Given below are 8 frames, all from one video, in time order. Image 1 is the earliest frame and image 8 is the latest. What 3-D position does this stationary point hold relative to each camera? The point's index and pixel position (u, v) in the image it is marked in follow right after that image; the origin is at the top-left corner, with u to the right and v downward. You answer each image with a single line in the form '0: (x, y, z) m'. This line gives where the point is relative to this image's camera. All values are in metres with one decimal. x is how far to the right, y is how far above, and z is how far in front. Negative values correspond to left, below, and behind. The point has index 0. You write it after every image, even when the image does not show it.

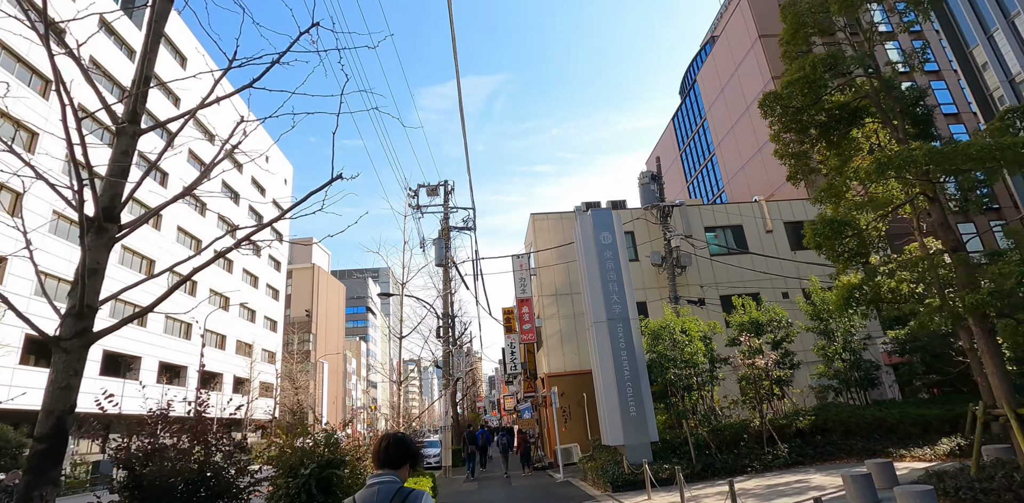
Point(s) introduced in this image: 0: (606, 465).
0: (+2.1, -4.8, +12.1) m
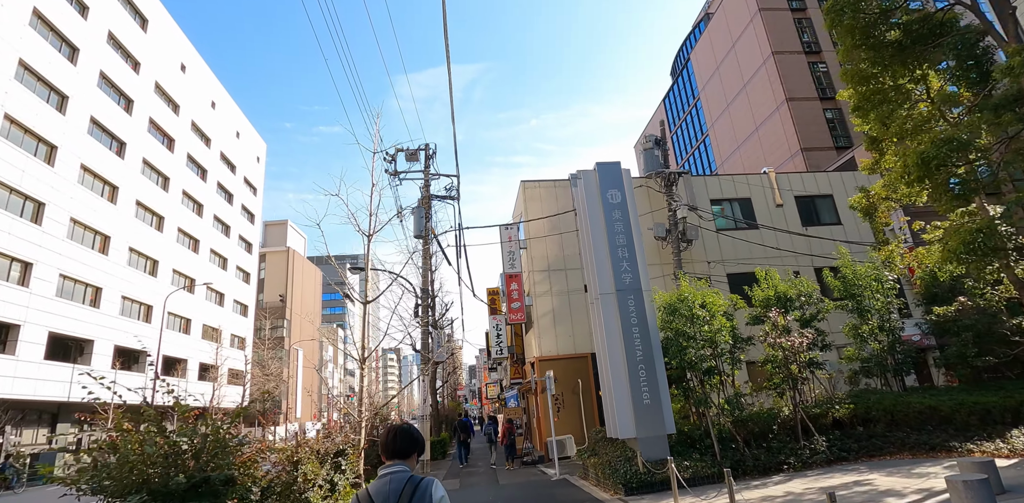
0: (+1.9, -4.0, +10.2) m
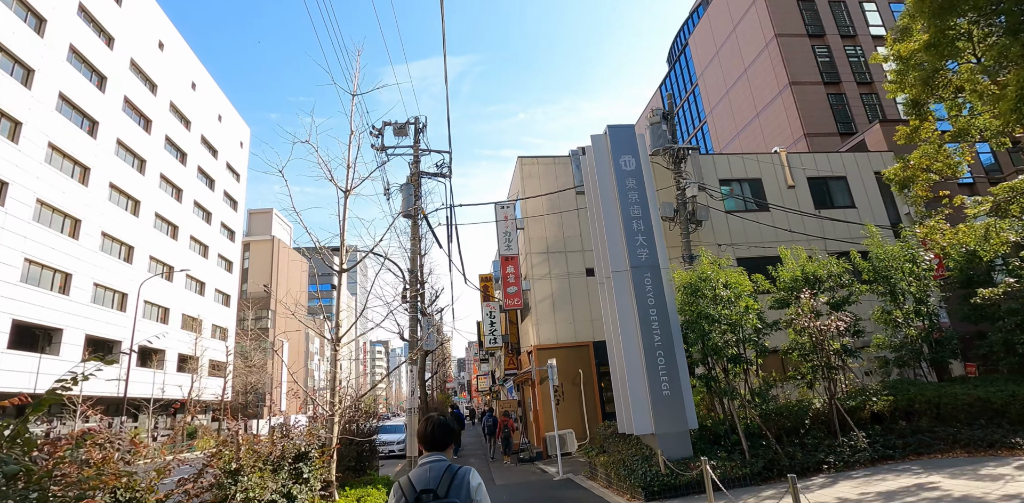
0: (+1.9, -3.5, +8.9) m
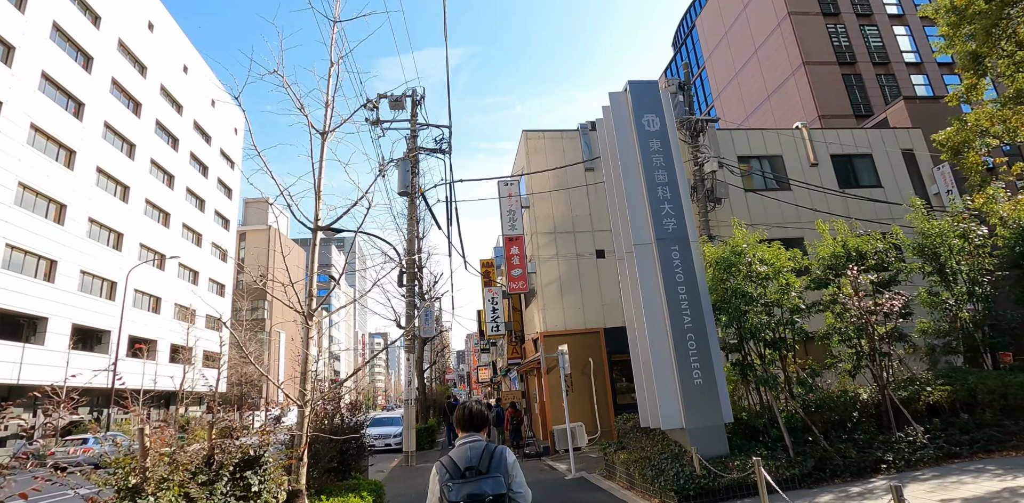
0: (+2.0, -3.0, +7.8) m
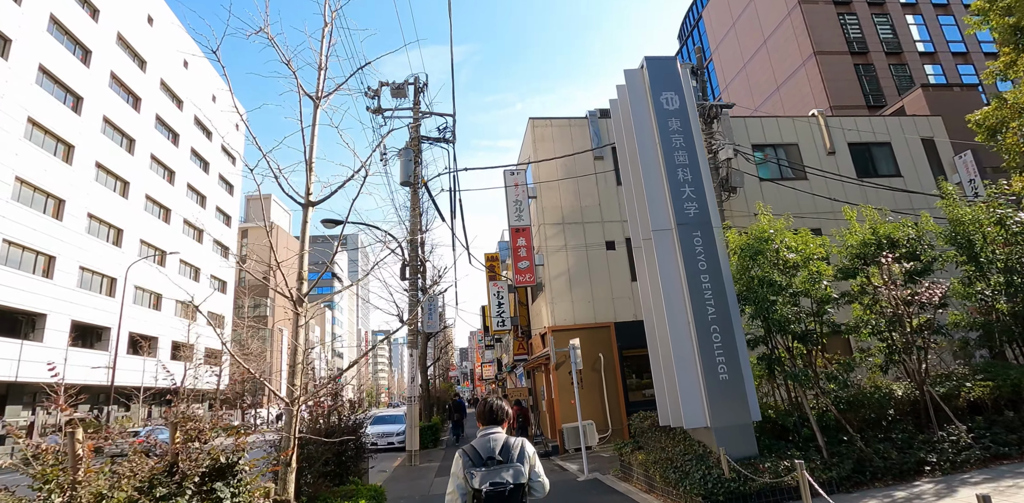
0: (+2.2, -2.8, +7.2) m
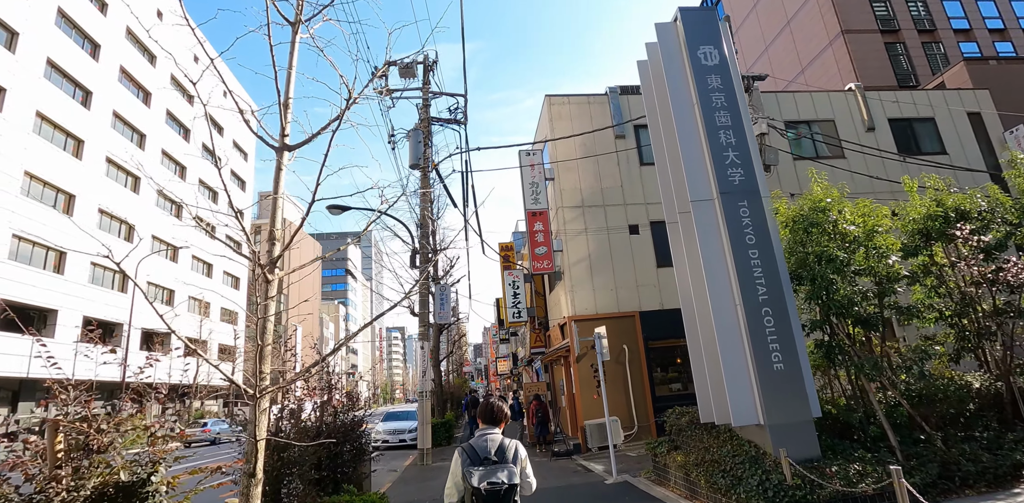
0: (+2.4, -2.5, +6.3) m
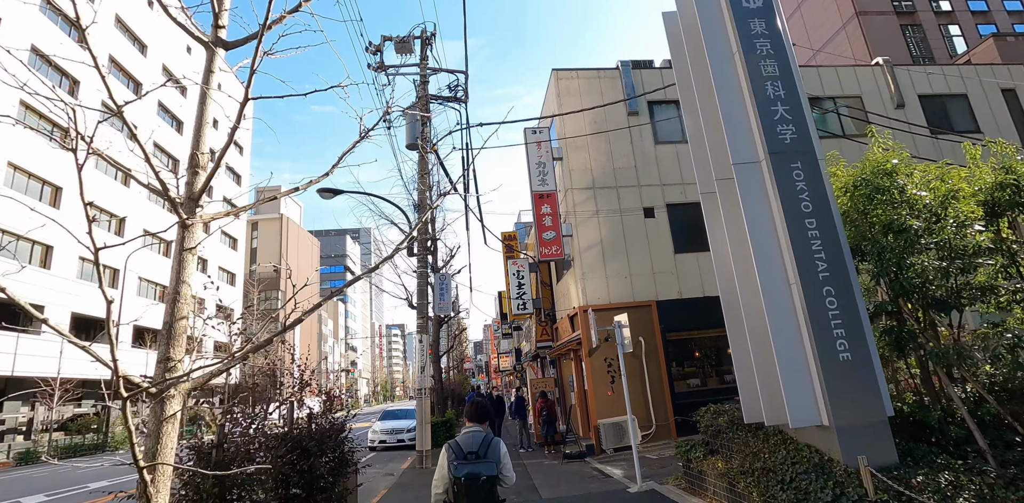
0: (+2.6, -2.1, +5.2) m
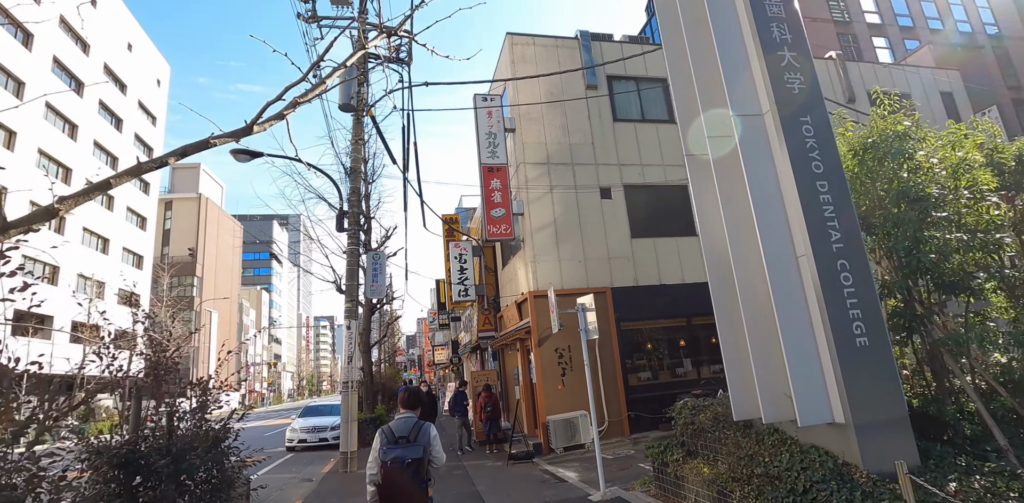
0: (+2.2, -1.8, +4.4) m
